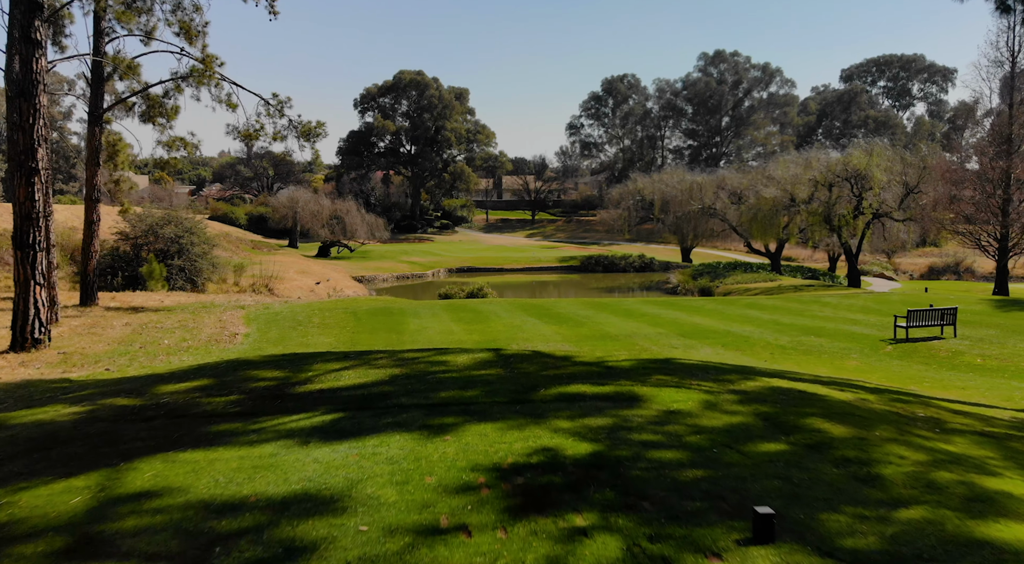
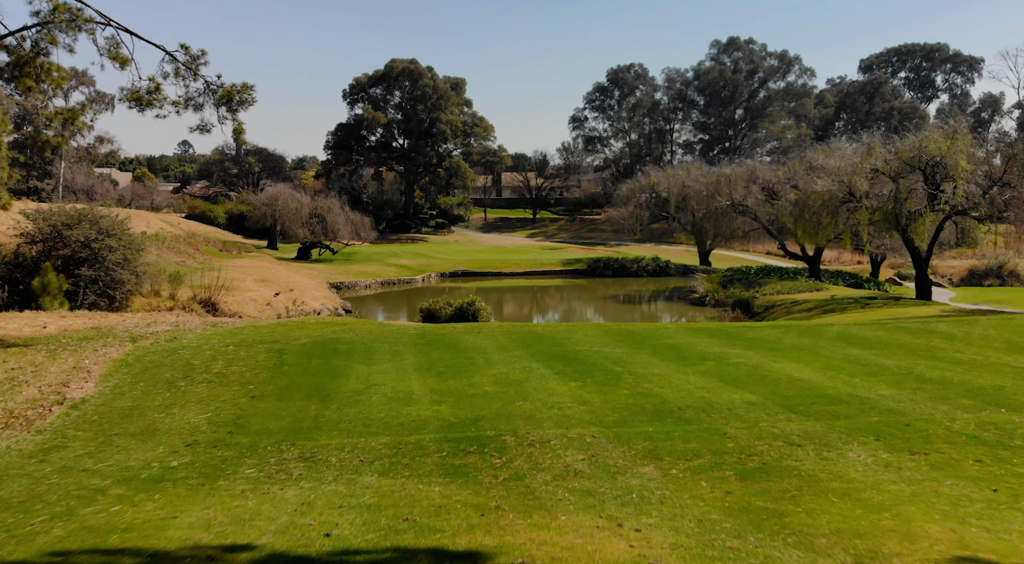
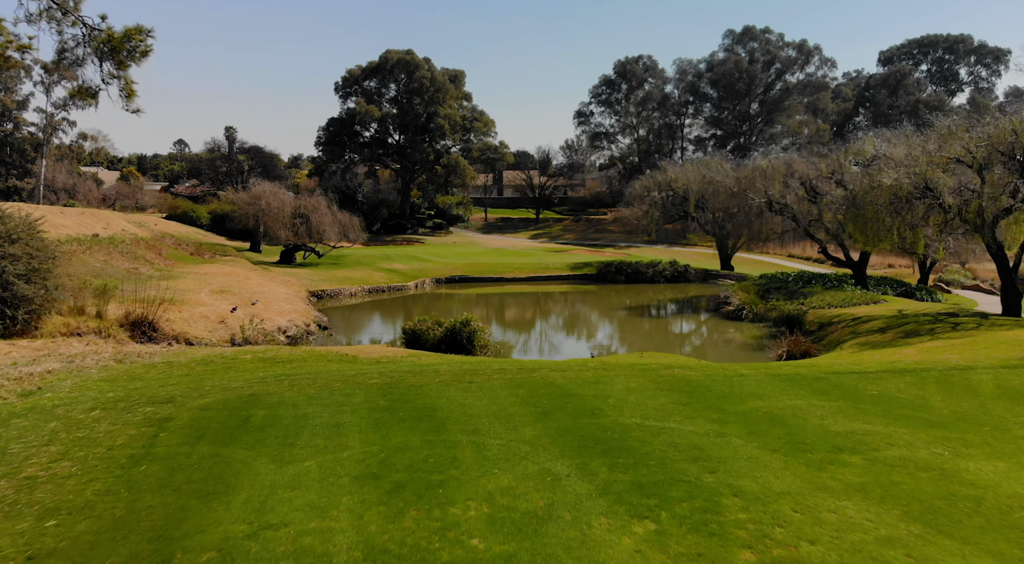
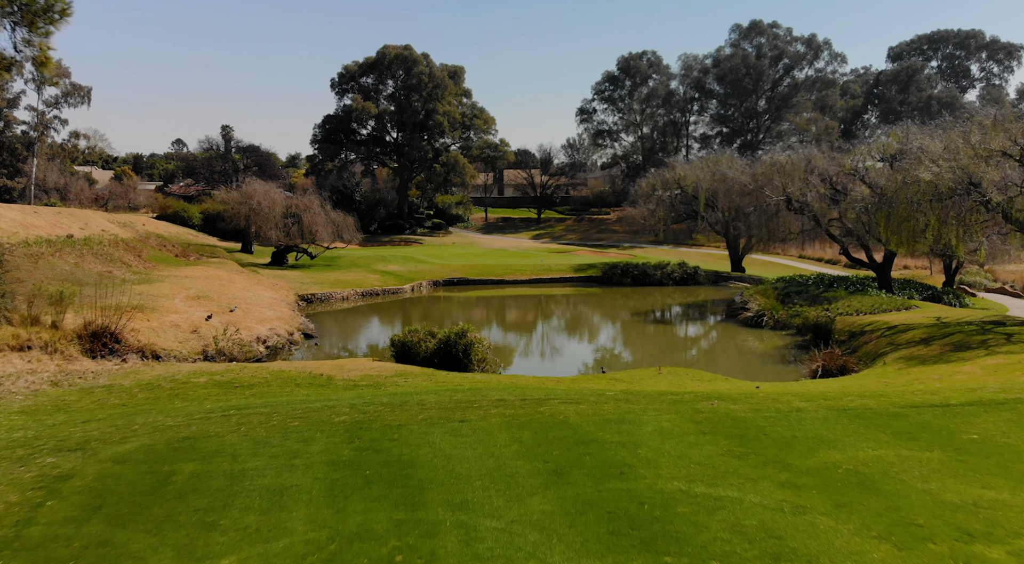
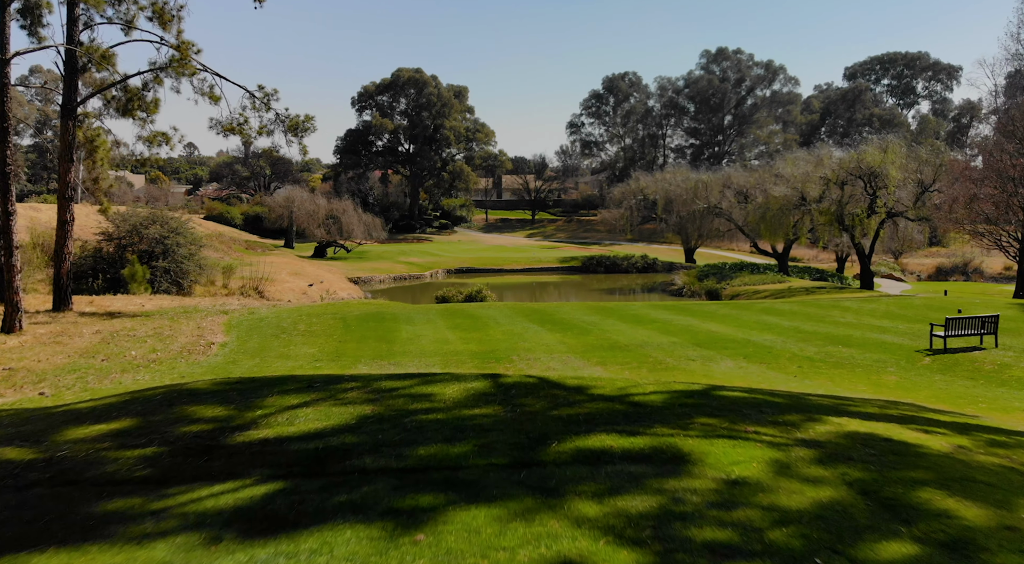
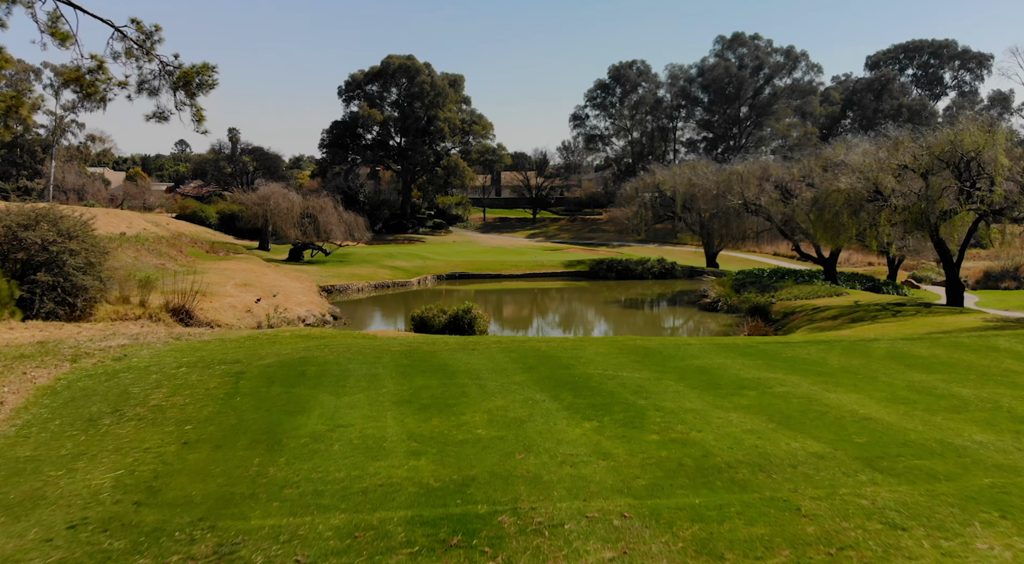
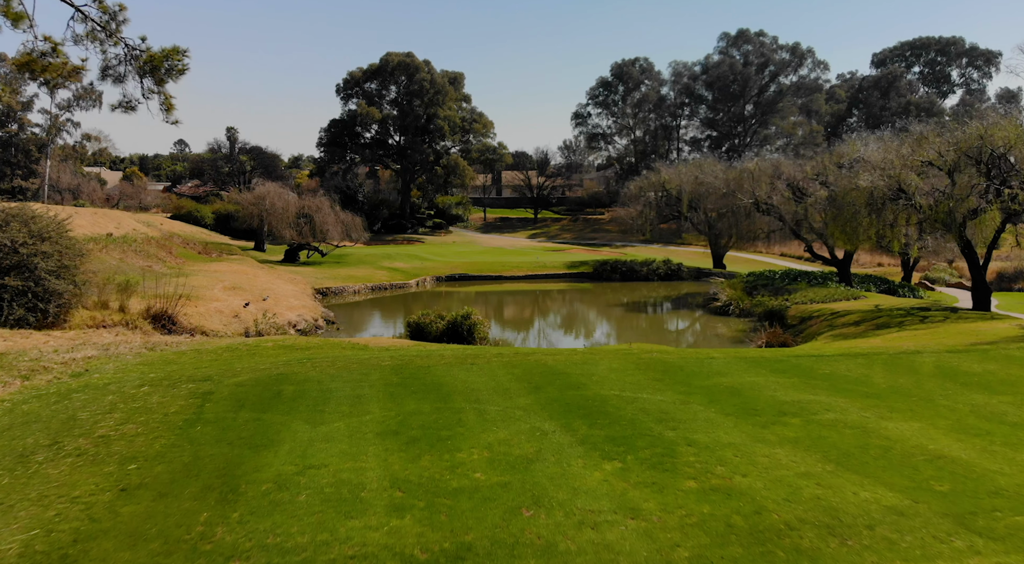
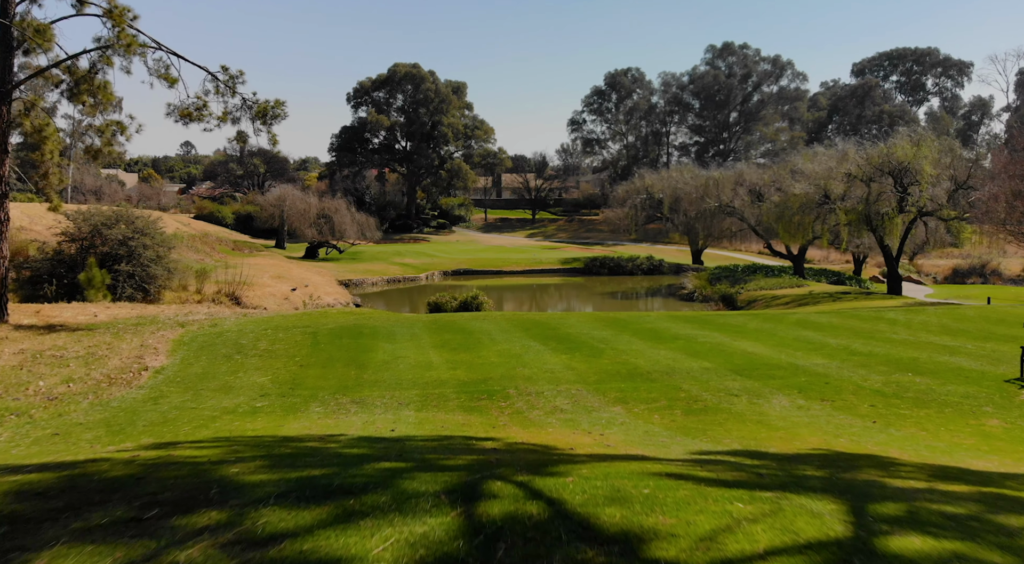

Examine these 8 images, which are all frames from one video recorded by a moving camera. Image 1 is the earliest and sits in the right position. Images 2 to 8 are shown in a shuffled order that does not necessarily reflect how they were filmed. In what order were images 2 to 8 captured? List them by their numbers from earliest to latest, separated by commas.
5, 8, 2, 6, 7, 3, 4
